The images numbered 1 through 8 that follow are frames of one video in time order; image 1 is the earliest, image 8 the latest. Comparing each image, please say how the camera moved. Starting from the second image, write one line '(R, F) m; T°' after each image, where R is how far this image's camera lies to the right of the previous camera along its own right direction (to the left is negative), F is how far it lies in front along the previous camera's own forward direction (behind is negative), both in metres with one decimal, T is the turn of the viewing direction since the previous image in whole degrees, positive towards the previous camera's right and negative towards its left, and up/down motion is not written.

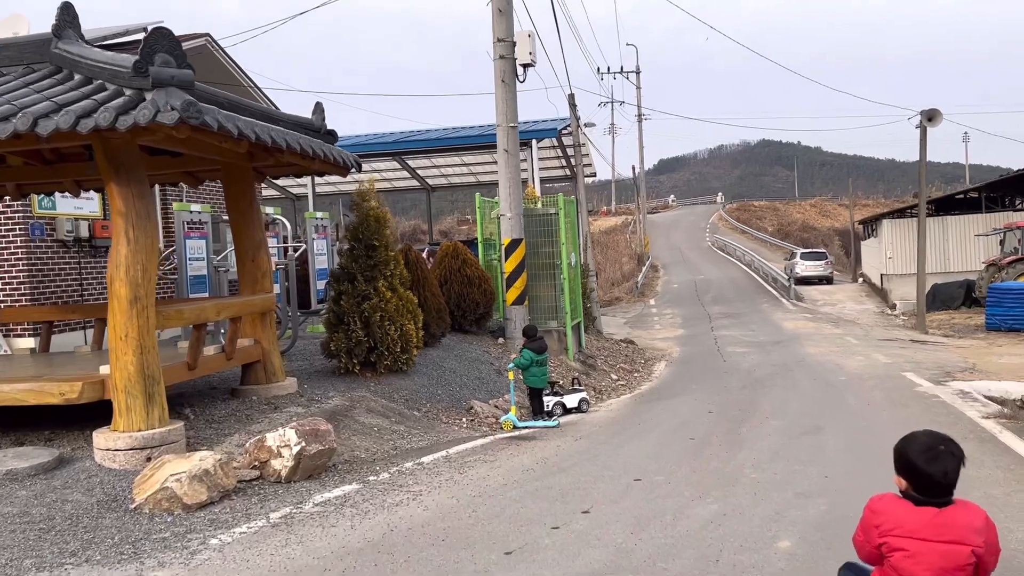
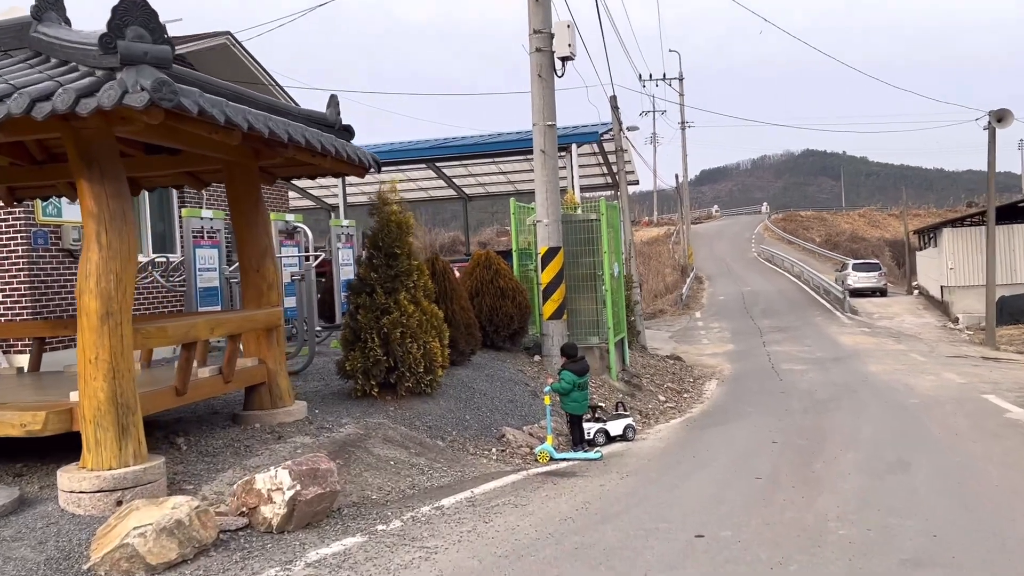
(0.0, +1.0) m; -3°
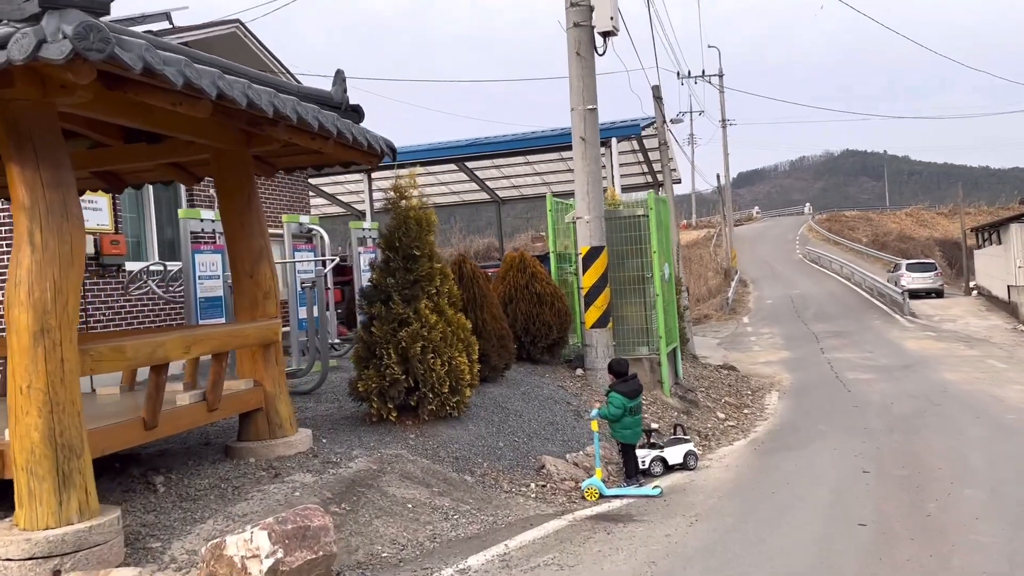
(0.0, +1.2) m; -2°
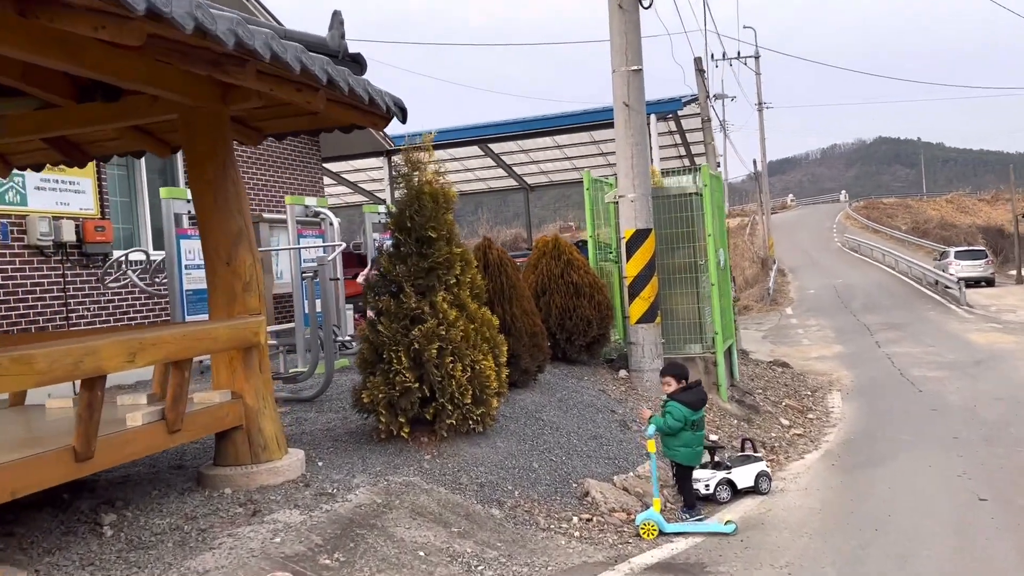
(-0.1, +1.3) m; -2°
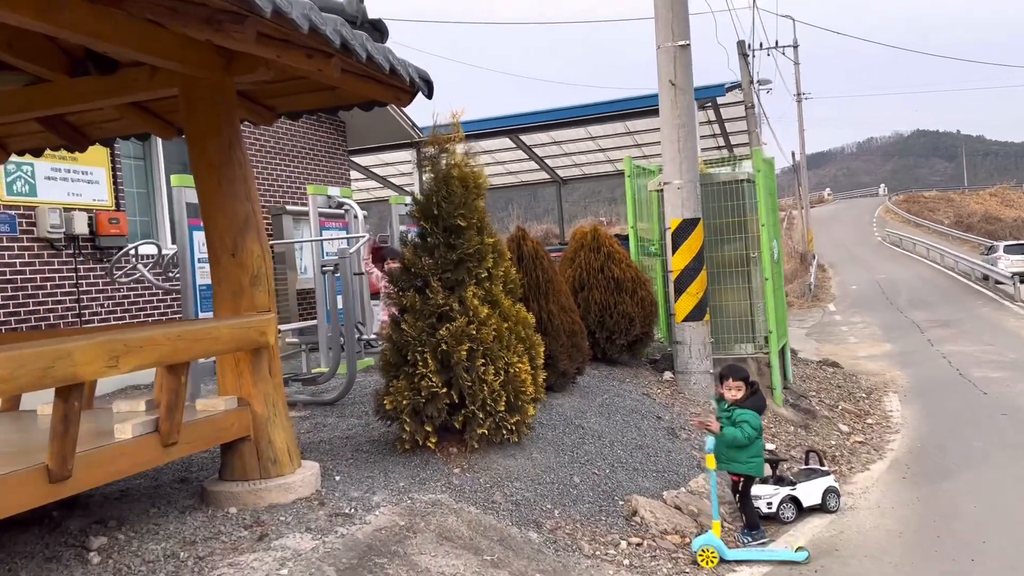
(-0.1, +0.6) m; -2°
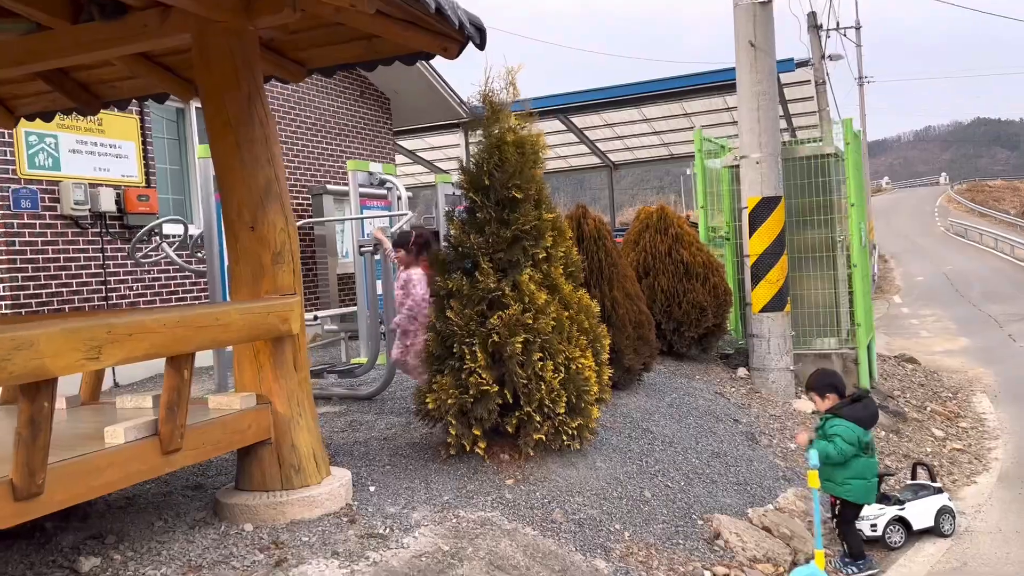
(-0.1, +0.7) m; -3°
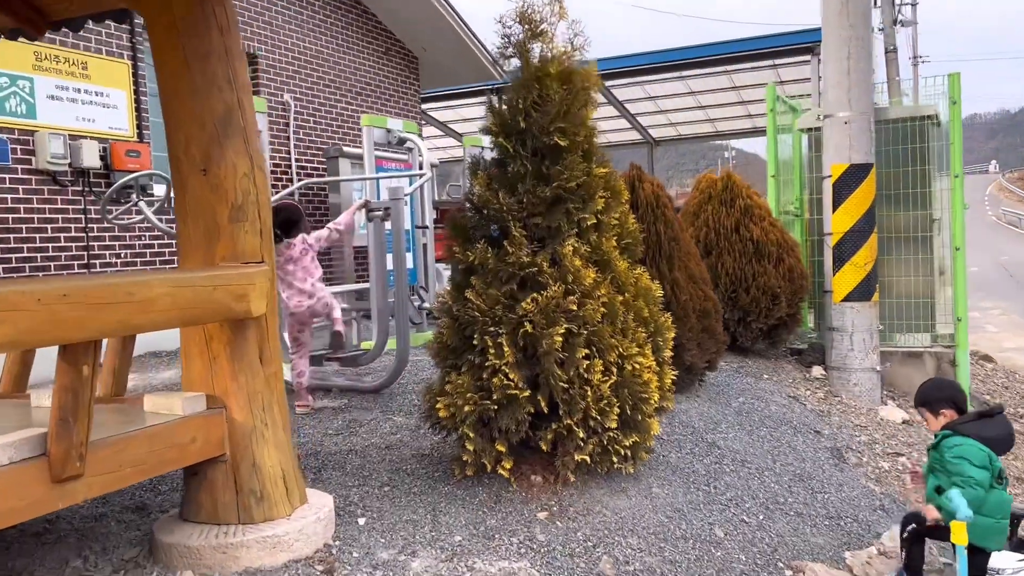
(0.0, +1.1) m; -2°
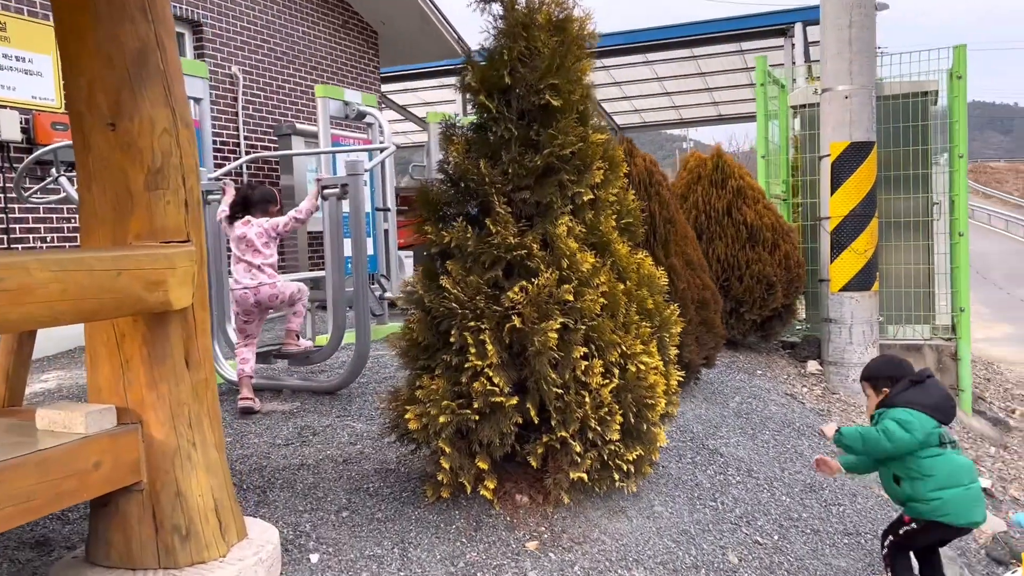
(-0.1, +0.6) m; +3°
